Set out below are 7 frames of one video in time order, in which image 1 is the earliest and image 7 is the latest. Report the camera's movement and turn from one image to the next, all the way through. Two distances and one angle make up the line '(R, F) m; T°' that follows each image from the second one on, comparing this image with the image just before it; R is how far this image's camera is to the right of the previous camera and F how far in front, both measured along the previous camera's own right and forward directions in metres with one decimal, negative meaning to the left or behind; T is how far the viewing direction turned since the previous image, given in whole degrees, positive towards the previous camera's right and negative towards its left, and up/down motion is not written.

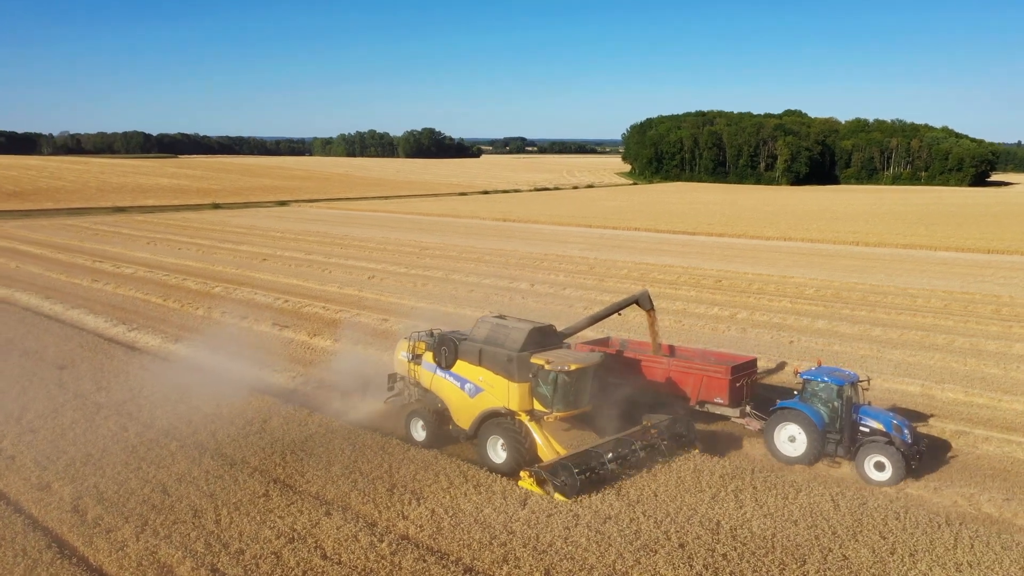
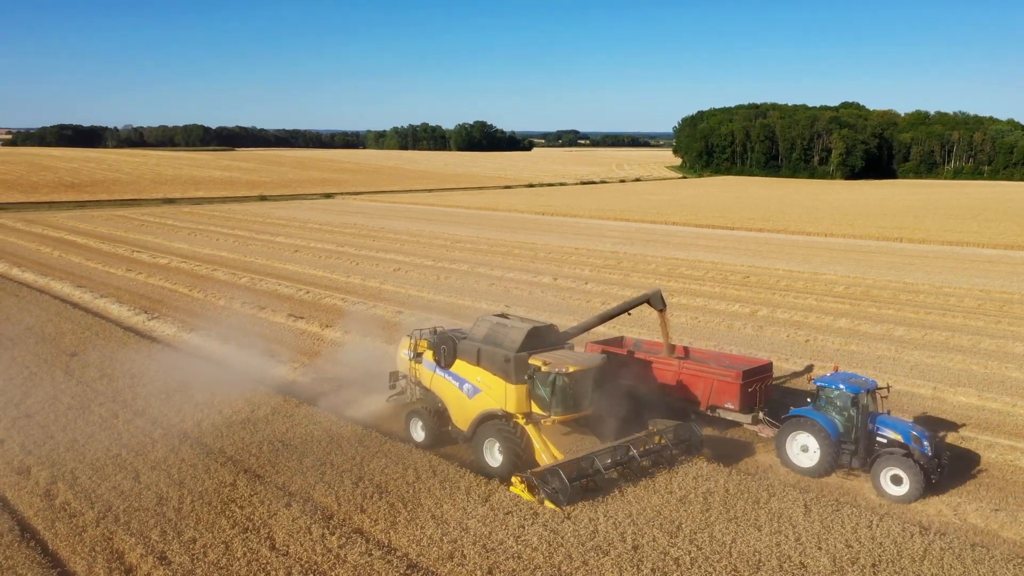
(+0.8, +0.1) m; -4°
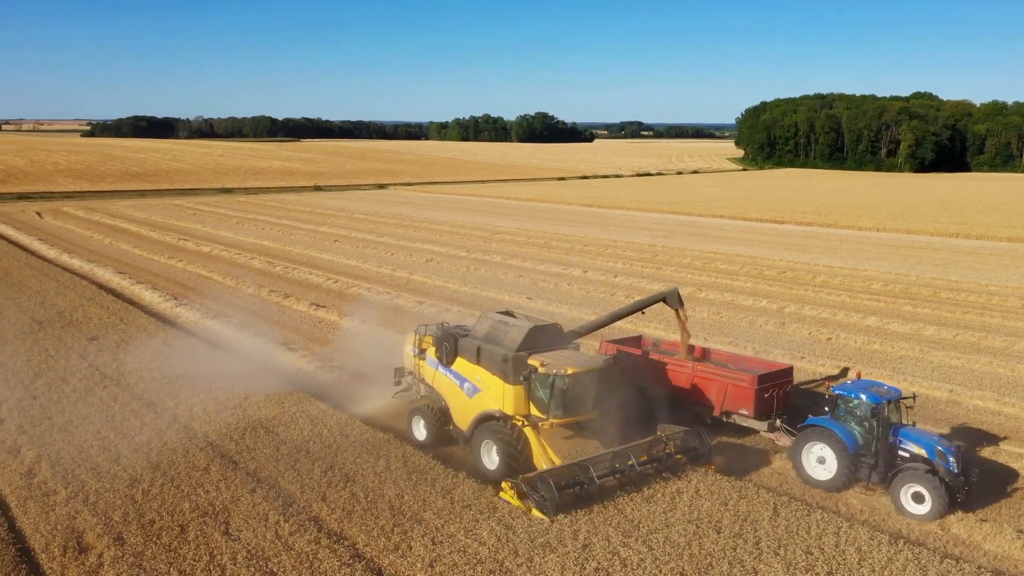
(+0.9, +0.1) m; -4°
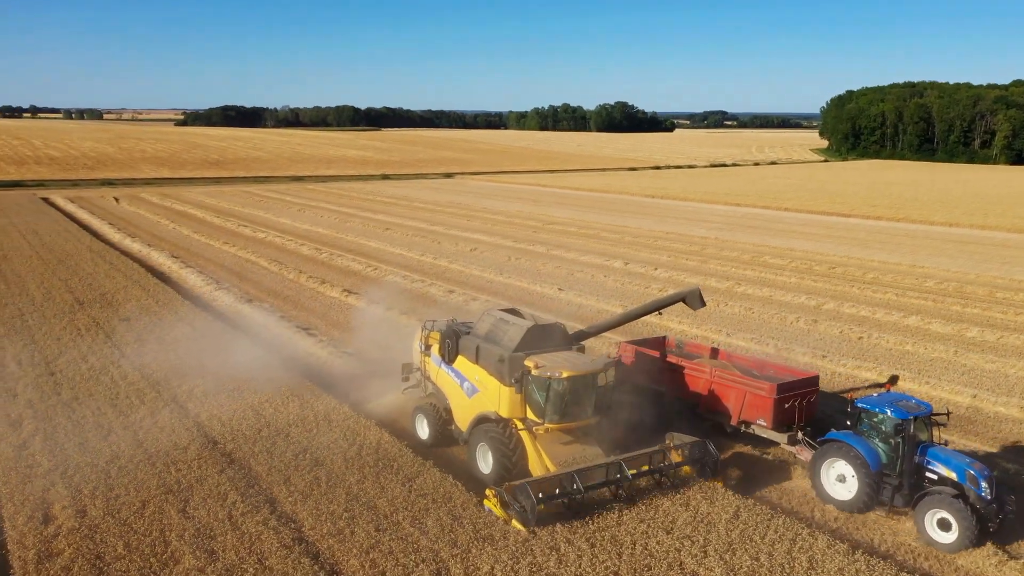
(+1.0, +0.1) m; -5°
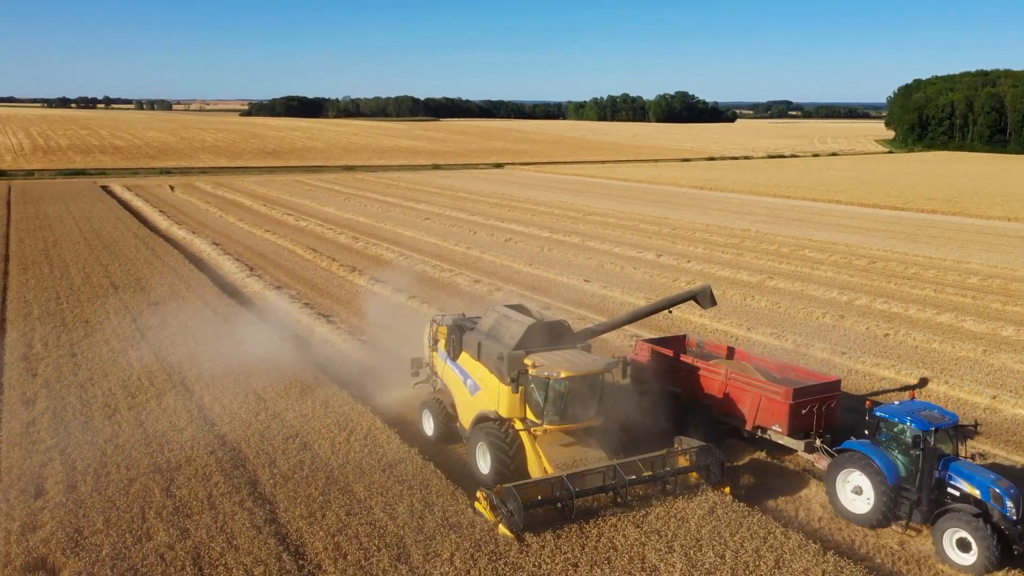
(+0.7, 0.0) m; -4°
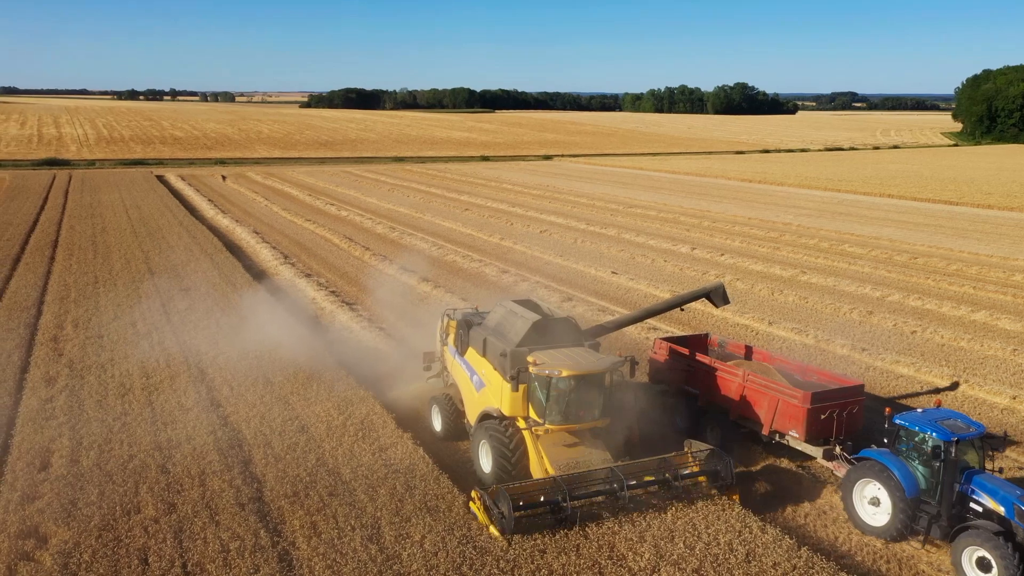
(+0.6, 0.0) m; -4°
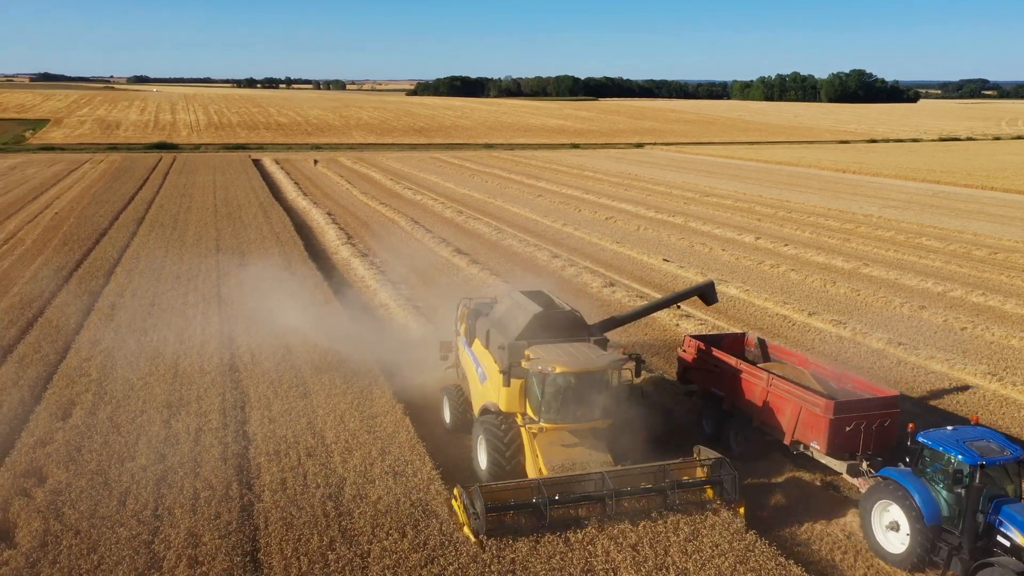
(+1.1, -0.1) m; -7°
